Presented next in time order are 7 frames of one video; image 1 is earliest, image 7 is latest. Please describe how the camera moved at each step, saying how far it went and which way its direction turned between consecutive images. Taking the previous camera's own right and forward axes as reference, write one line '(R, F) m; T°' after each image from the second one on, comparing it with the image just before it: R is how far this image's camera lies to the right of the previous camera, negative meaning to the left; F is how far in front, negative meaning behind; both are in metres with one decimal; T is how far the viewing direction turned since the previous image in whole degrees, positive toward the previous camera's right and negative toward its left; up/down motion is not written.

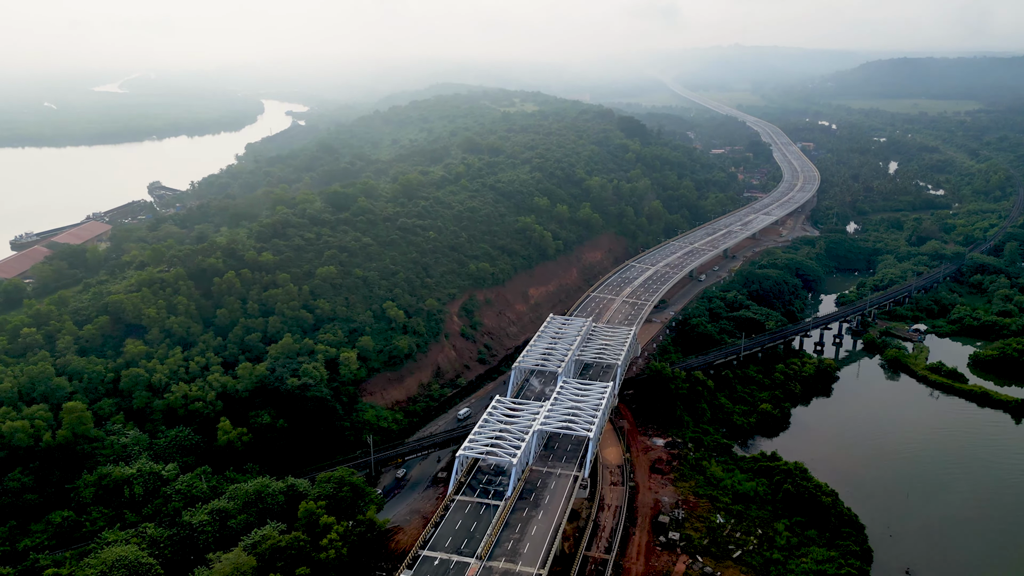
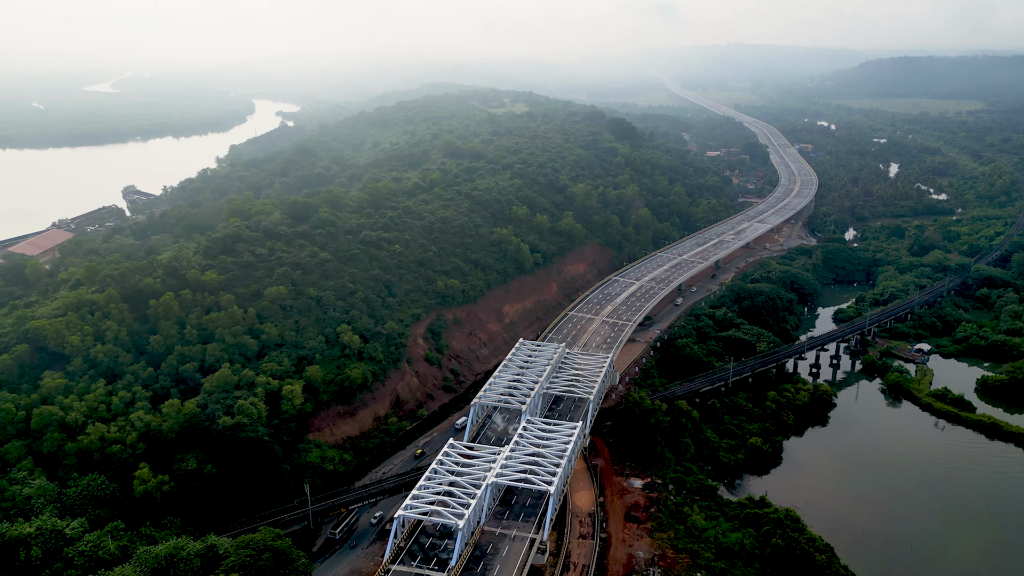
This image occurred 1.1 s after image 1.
(+3.8, +6.3) m; 0°
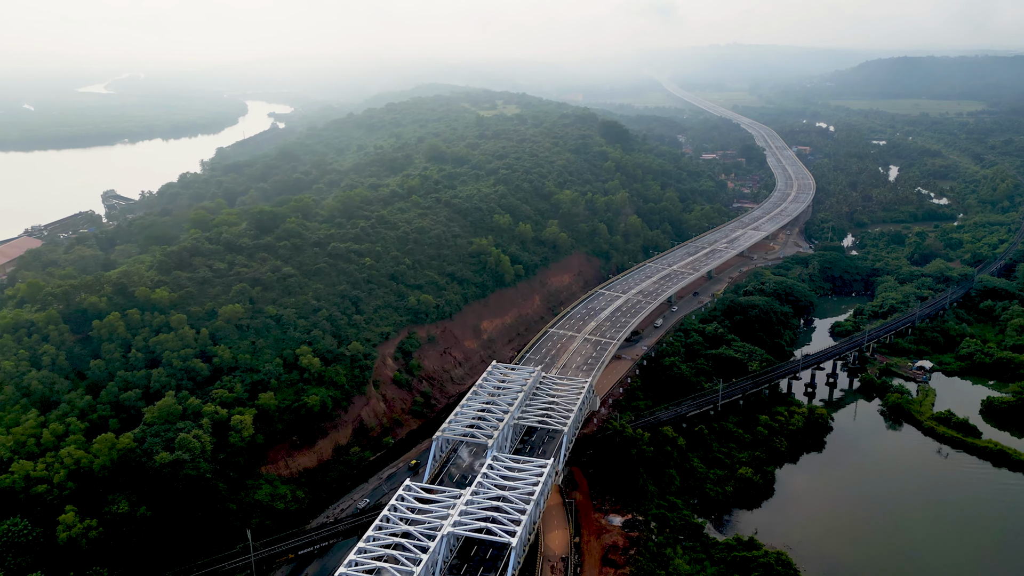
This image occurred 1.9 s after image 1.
(+2.8, +4.6) m; 0°
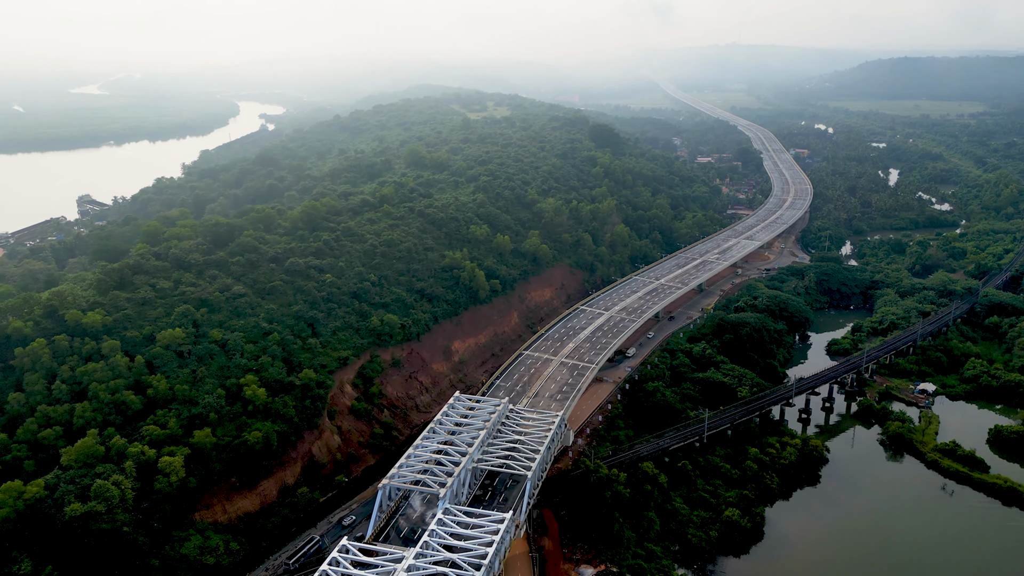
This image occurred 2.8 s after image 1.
(+3.3, +5.4) m; 0°
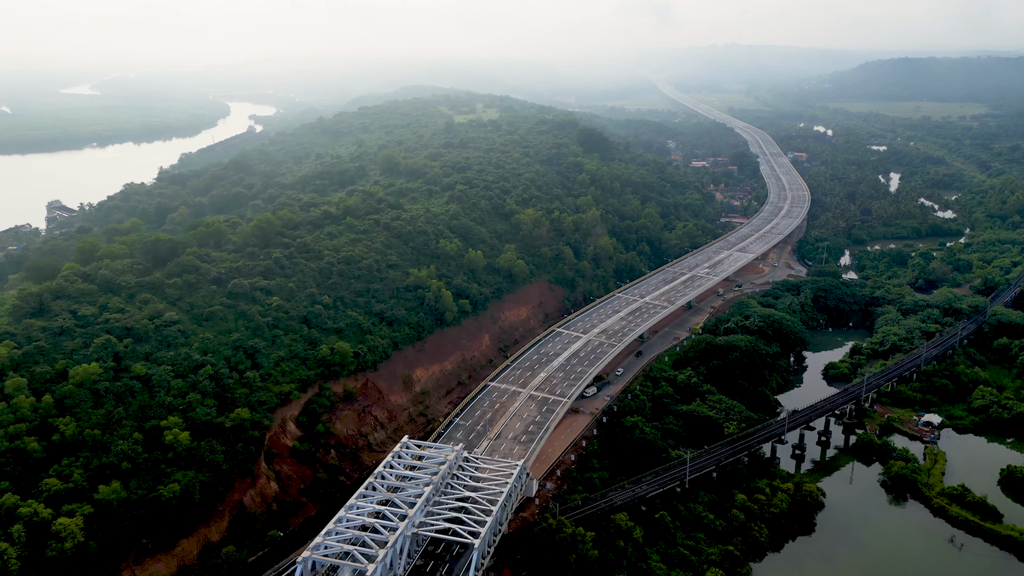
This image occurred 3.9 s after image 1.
(+3.7, +6.3) m; 0°
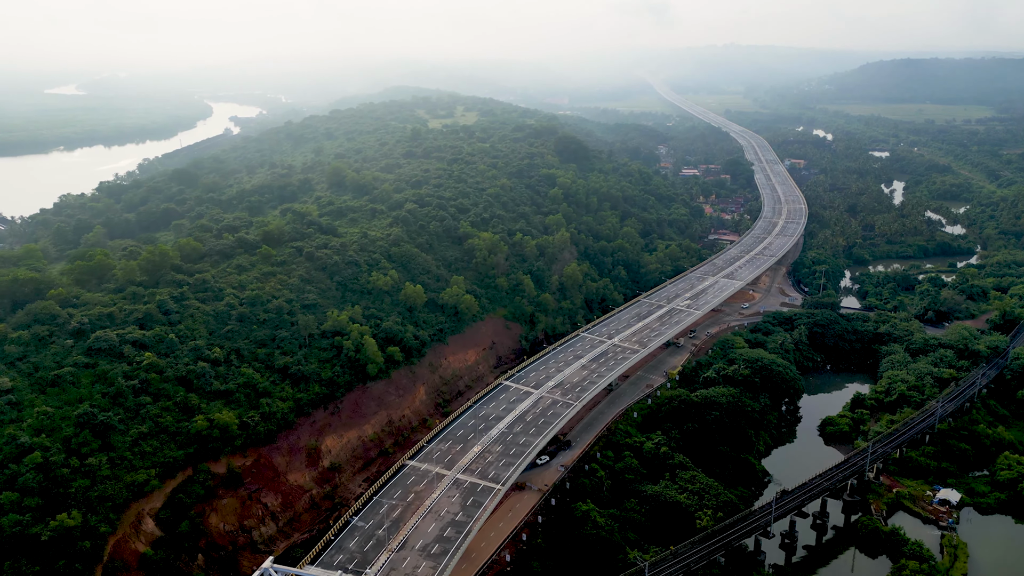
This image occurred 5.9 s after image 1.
(+6.5, +11.9) m; 0°
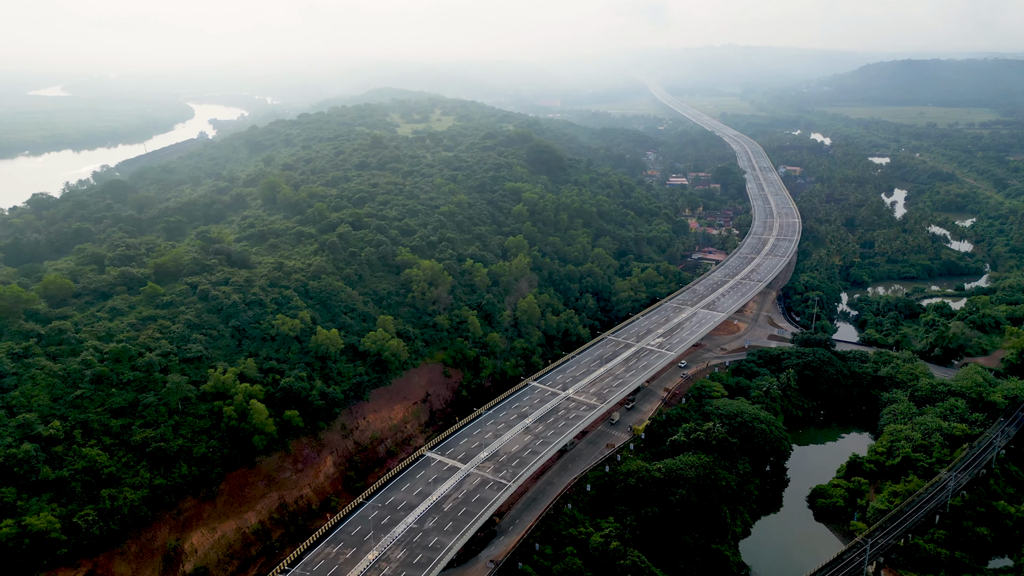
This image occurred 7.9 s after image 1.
(+6.6, +11.0) m; 0°
